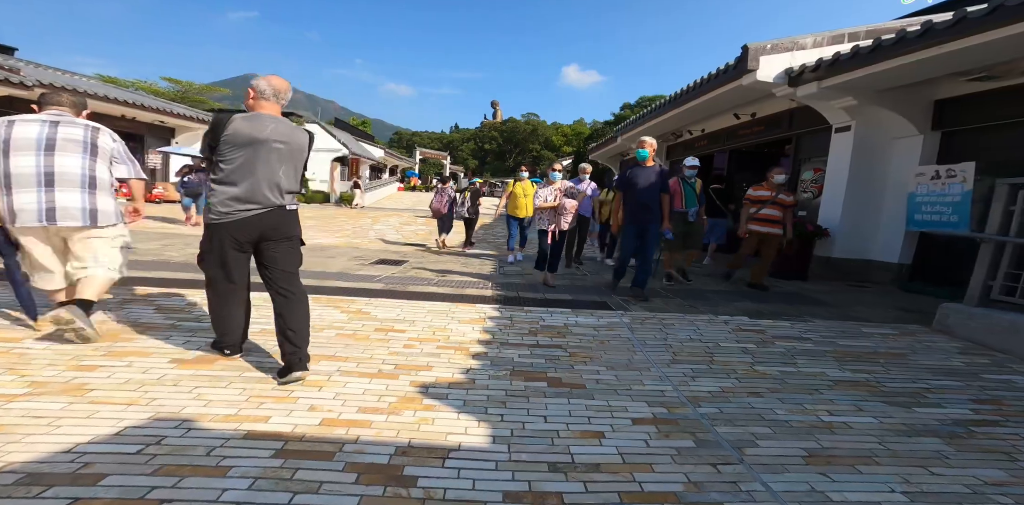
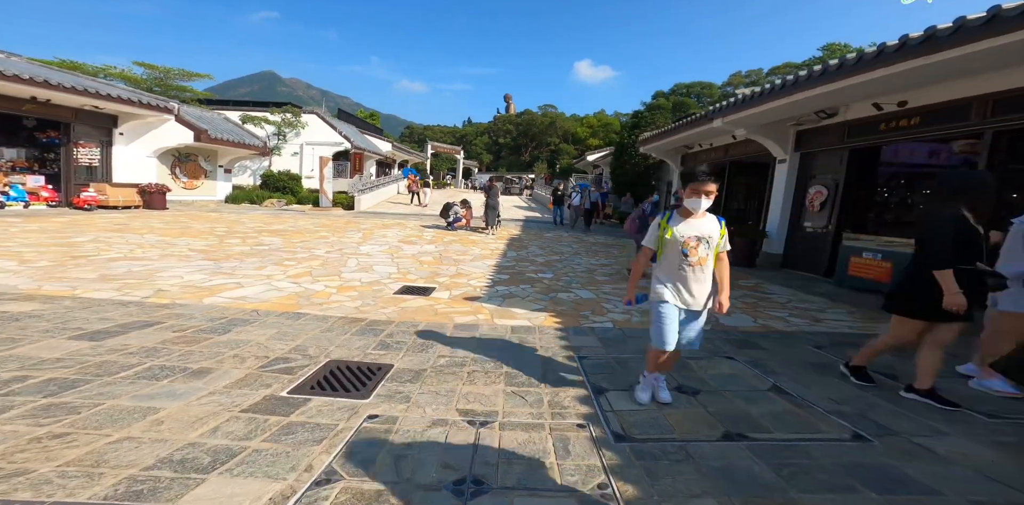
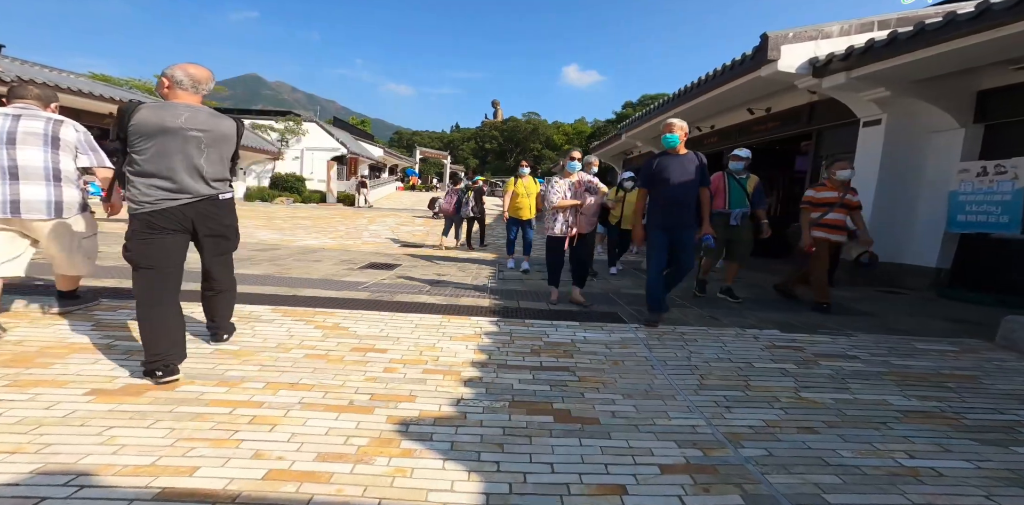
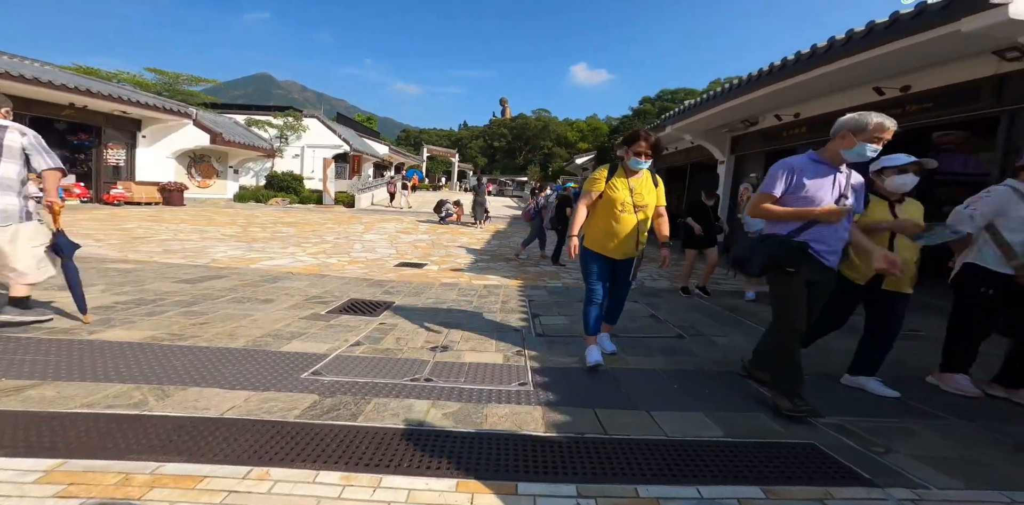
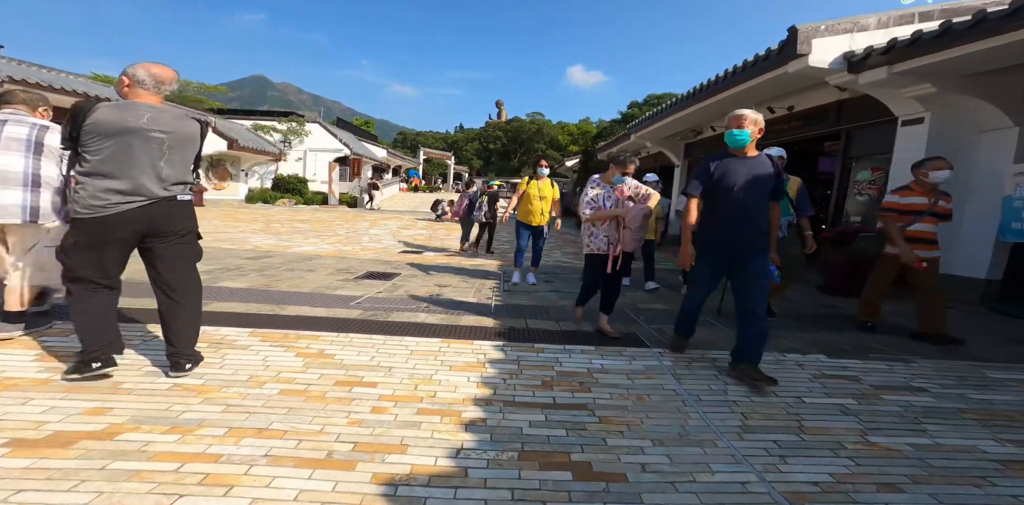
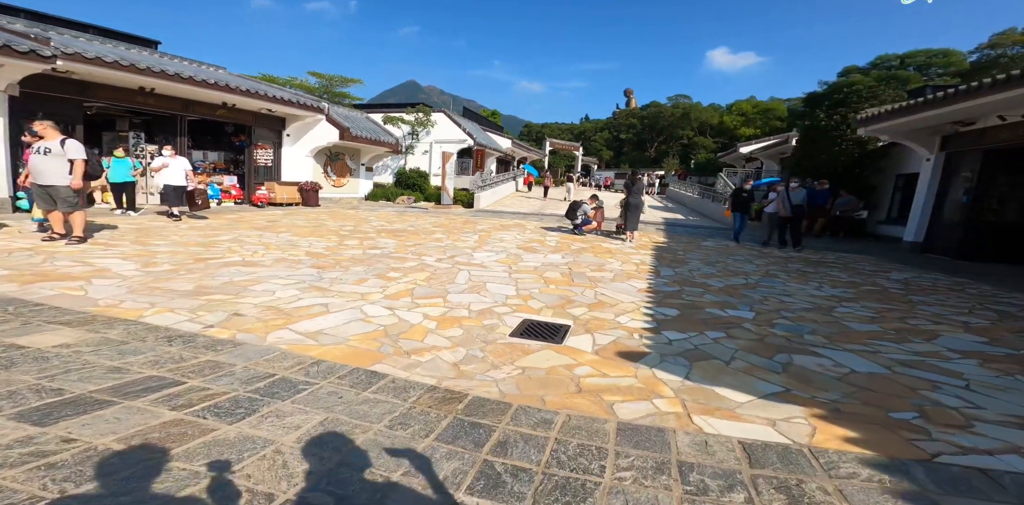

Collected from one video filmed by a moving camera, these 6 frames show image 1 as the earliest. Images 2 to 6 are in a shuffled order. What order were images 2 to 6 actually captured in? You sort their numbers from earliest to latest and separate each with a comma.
3, 5, 4, 2, 6
